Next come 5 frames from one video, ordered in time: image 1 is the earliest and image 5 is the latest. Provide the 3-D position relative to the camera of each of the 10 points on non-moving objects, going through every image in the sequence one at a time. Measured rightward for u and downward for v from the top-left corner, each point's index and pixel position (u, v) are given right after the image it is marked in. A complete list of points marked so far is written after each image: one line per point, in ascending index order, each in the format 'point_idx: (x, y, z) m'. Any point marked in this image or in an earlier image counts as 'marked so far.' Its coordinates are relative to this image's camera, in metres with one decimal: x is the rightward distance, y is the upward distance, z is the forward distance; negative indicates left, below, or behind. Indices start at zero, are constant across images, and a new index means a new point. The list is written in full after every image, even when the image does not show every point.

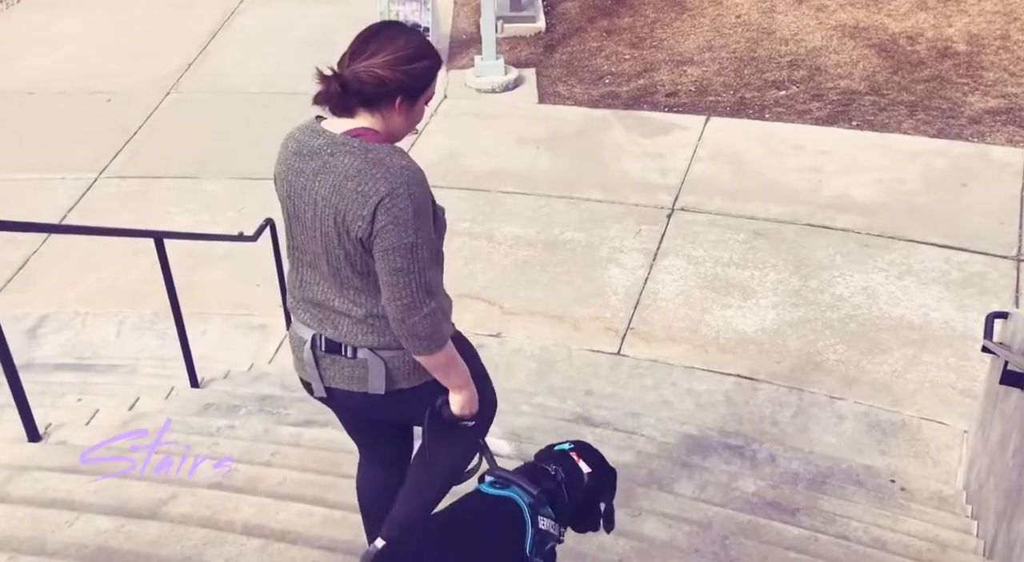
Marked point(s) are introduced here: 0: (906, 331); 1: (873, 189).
0: (+2.5, -0.3, +5.4) m
1: (+2.9, +0.7, +6.9) m
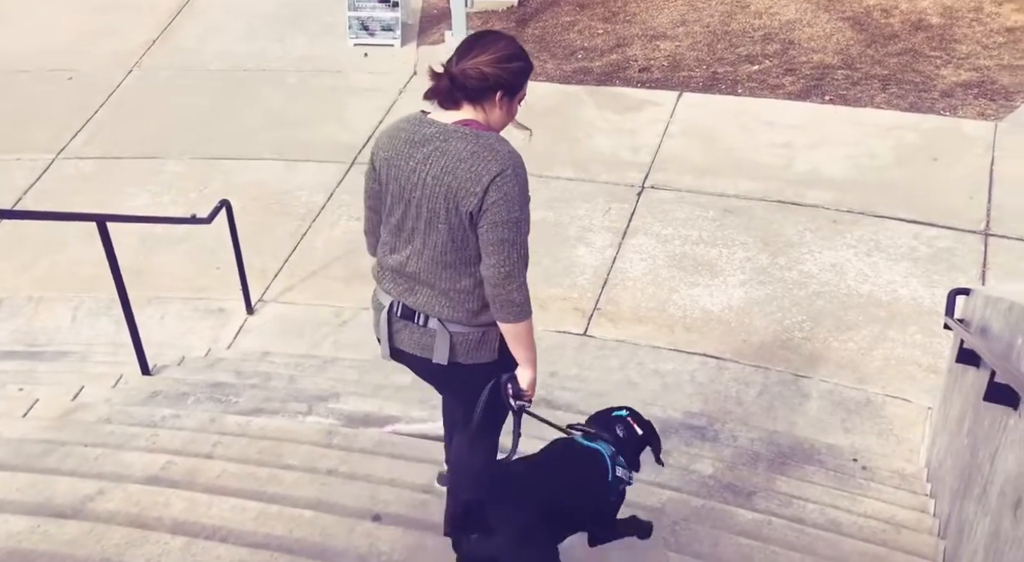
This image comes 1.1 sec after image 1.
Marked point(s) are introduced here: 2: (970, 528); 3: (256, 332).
0: (+2.2, -0.2, +5.4) m
1: (+2.6, +0.9, +6.9) m
2: (+1.3, -0.7, +2.5) m
3: (-1.5, -0.3, +5.1) m
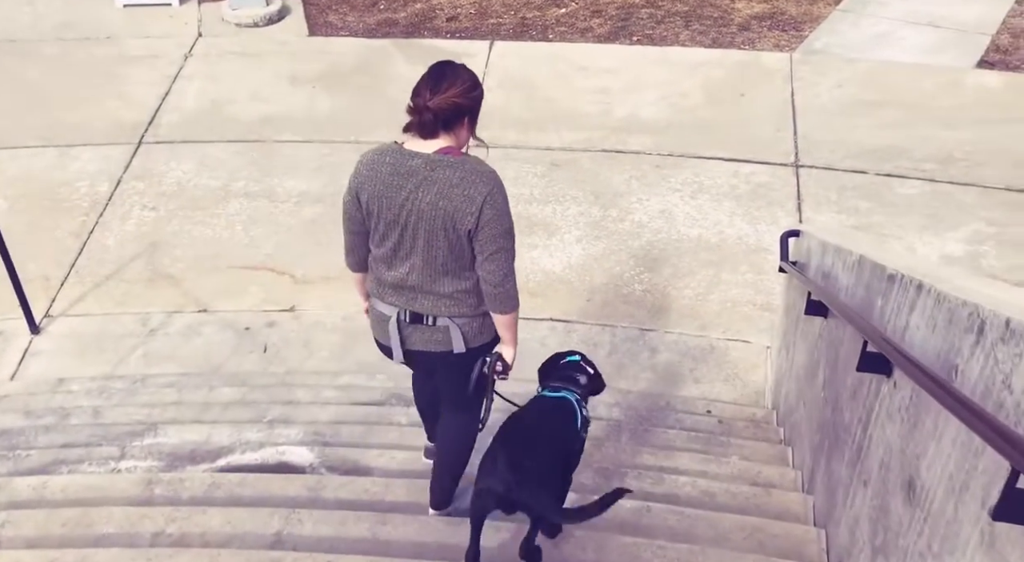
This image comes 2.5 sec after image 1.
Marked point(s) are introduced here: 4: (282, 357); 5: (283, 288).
0: (+1.2, +0.2, +5.4) m
1: (+1.2, +1.4, +6.9) m
2: (+1.0, -0.6, +2.5) m
3: (-2.4, -0.4, +4.4) m
4: (-1.2, -0.4, +4.5) m
5: (-1.4, 0.0, +5.1) m
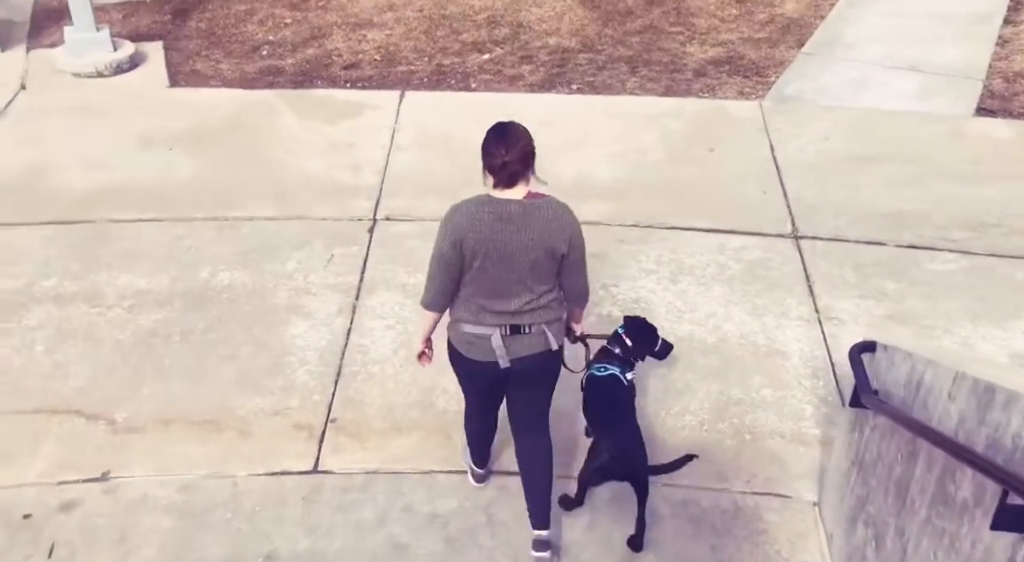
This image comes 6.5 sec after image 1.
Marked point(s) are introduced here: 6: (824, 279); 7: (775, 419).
0: (+0.9, -0.4, +4.0) m
1: (+0.7, +0.7, +5.5) m
2: (+0.9, -0.9, +1.0) m
3: (-2.6, -0.9, +2.6) m
4: (-1.4, -0.9, +2.8) m
5: (-1.7, -0.6, +3.4) m
6: (+1.6, 0.0, +4.5) m
7: (+1.1, -0.6, +3.7) m
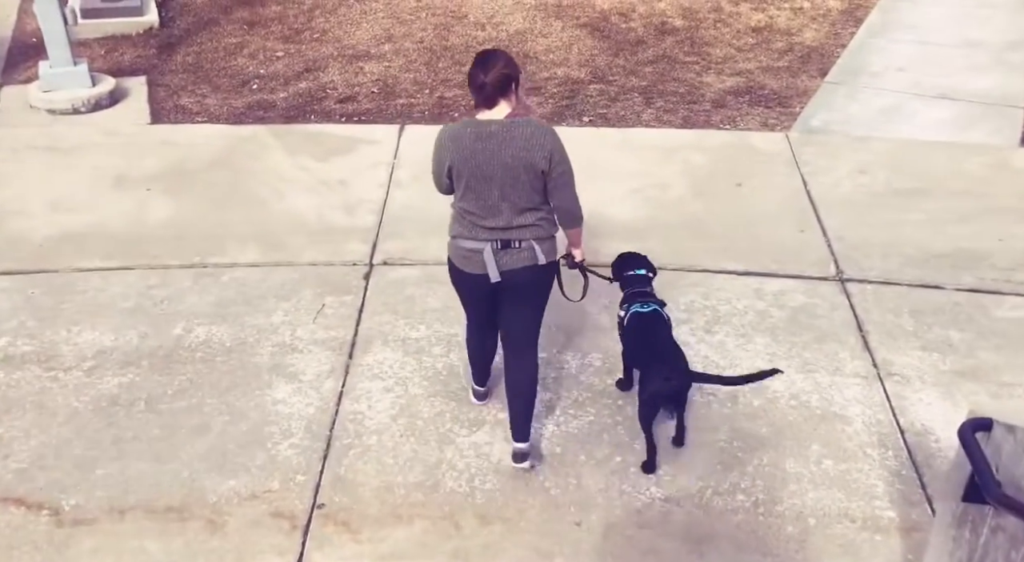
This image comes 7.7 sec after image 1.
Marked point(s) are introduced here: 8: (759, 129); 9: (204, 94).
0: (+0.9, -0.6, +3.5) m
1: (+0.7, +0.5, +5.0) m
2: (+1.0, -1.0, +0.4) m
3: (-2.5, -1.1, +2.0) m
4: (-1.4, -1.1, +2.3) m
5: (-1.6, -0.8, +2.9) m
6: (+1.7, -0.2, +4.0) m
7: (+1.2, -0.8, +3.1) m
8: (+1.7, +1.1, +6.0) m
9: (-2.2, +1.3, +6.2) m
